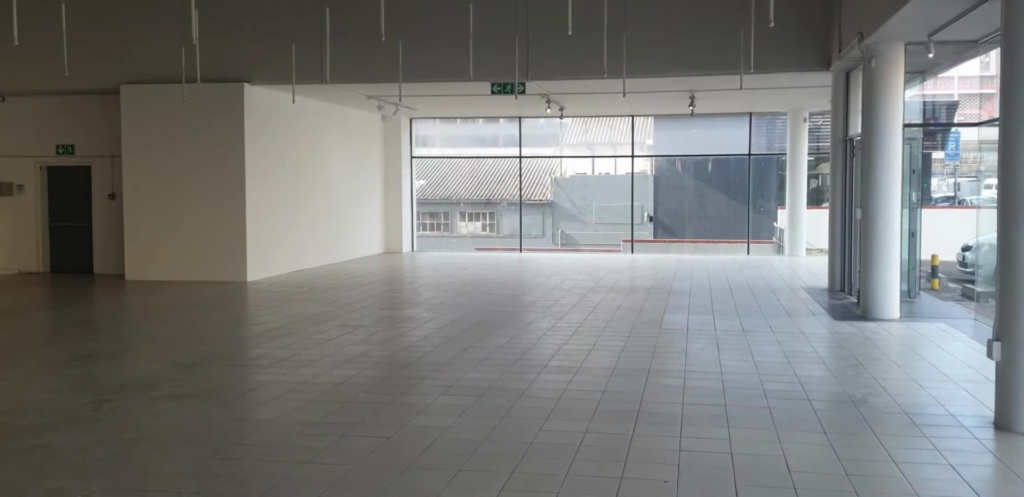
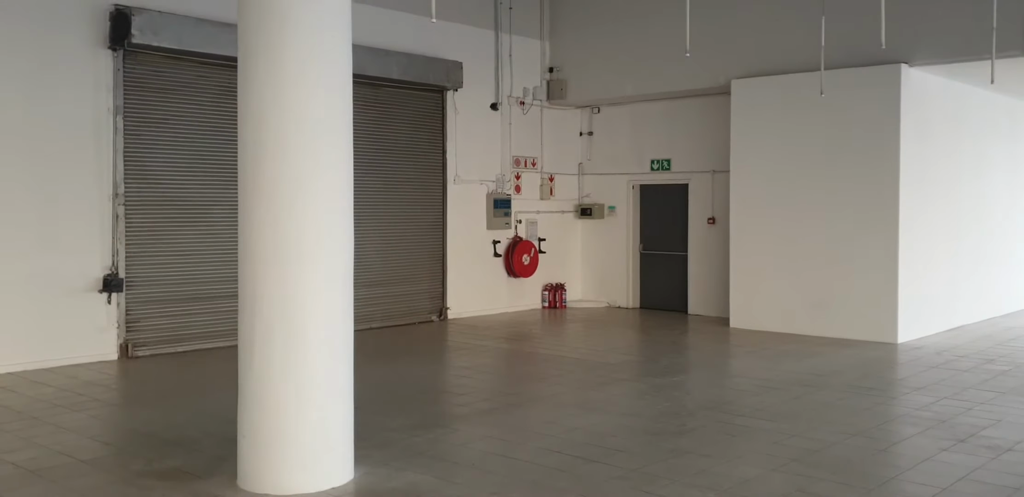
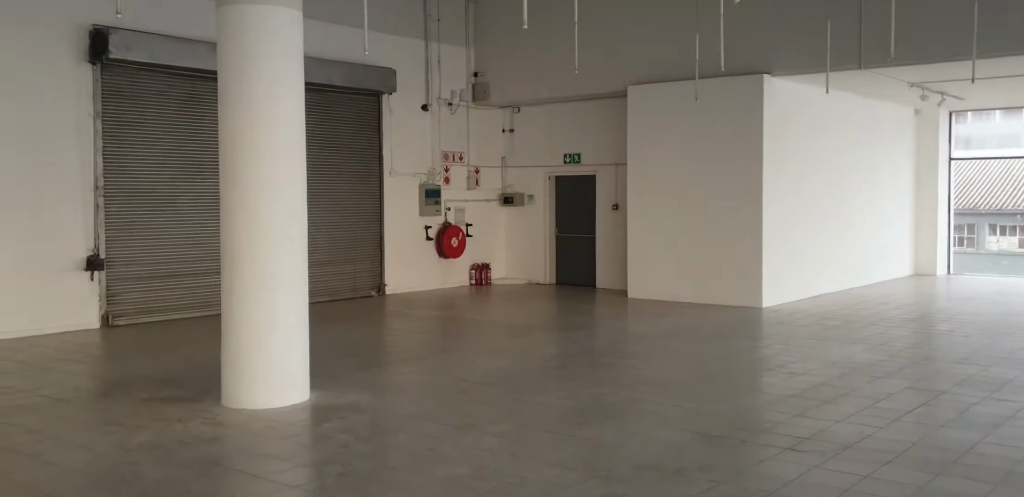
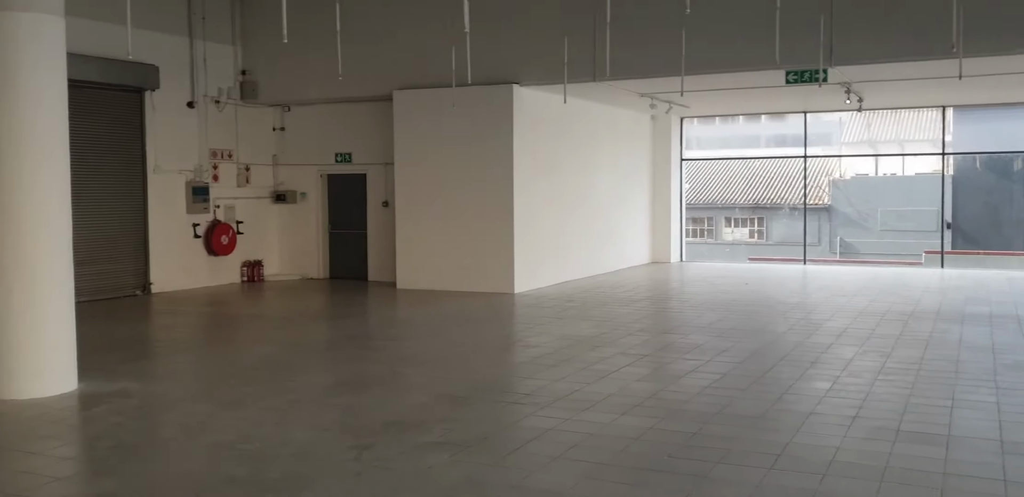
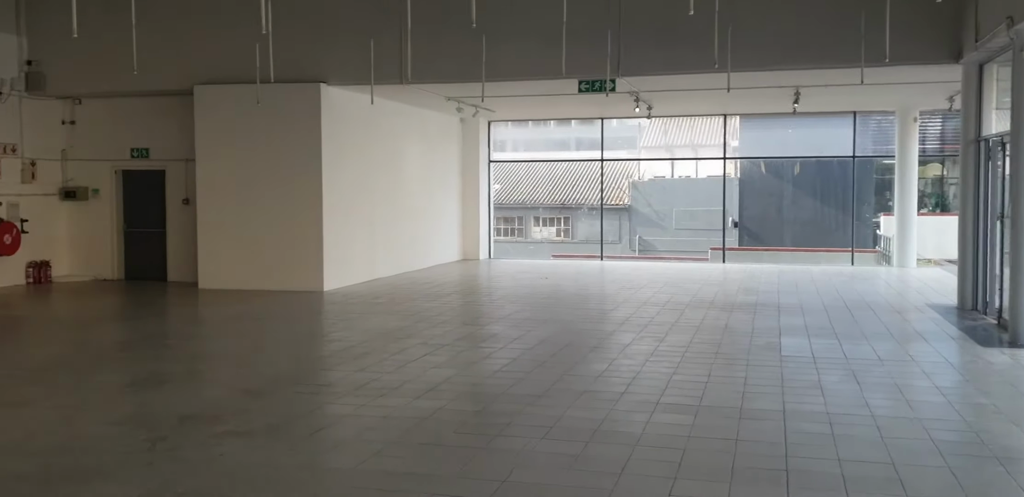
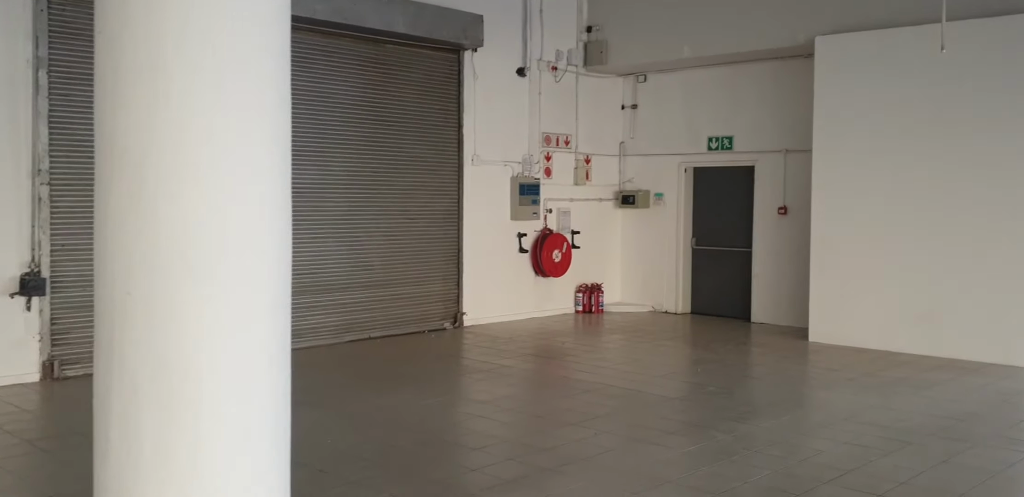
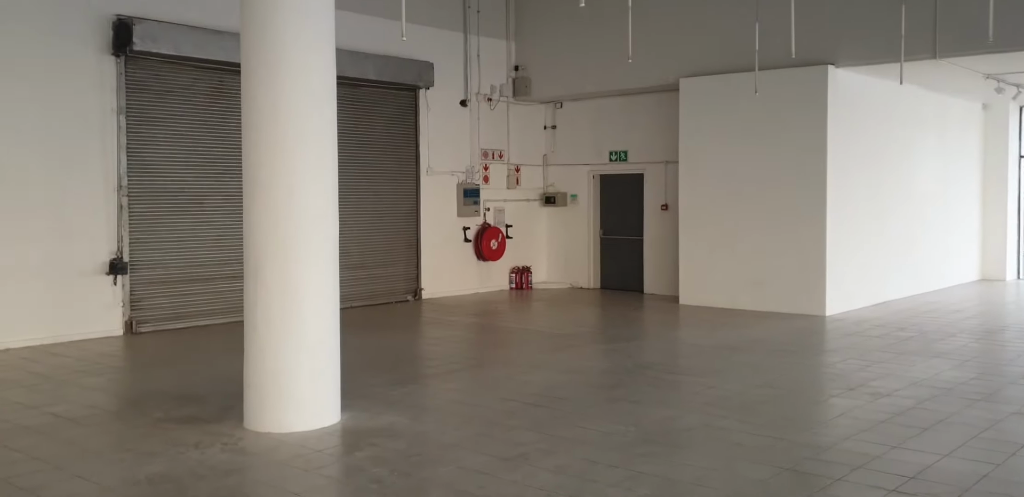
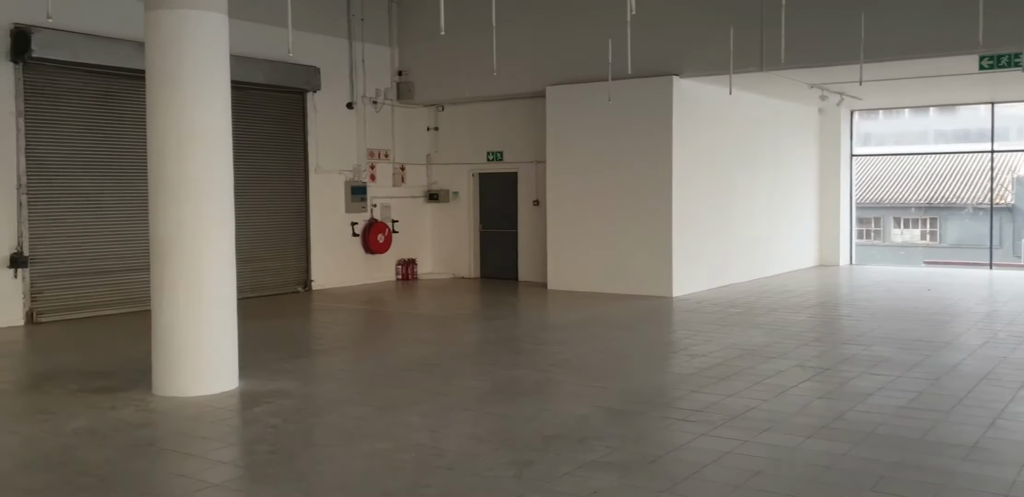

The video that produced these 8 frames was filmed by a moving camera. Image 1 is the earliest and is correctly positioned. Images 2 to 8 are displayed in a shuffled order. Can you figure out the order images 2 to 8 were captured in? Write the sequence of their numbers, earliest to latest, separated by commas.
5, 4, 8, 3, 7, 2, 6
